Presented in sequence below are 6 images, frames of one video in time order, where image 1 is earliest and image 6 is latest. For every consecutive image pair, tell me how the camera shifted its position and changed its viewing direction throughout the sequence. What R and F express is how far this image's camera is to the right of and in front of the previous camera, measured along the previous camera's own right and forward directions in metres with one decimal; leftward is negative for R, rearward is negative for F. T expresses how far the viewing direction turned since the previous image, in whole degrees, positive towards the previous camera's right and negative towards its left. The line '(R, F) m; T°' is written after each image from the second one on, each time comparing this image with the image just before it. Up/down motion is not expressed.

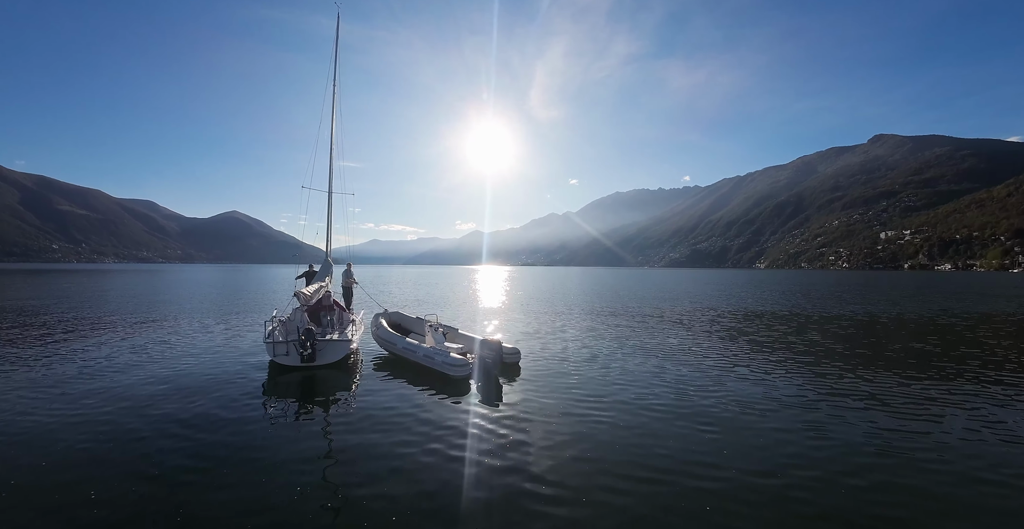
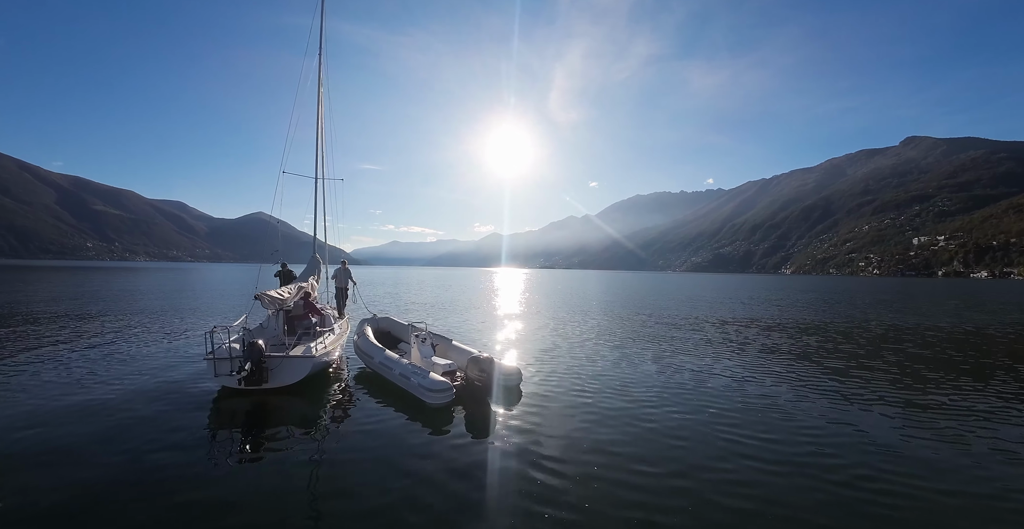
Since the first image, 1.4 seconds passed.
(+0.4, +2.5) m; -3°
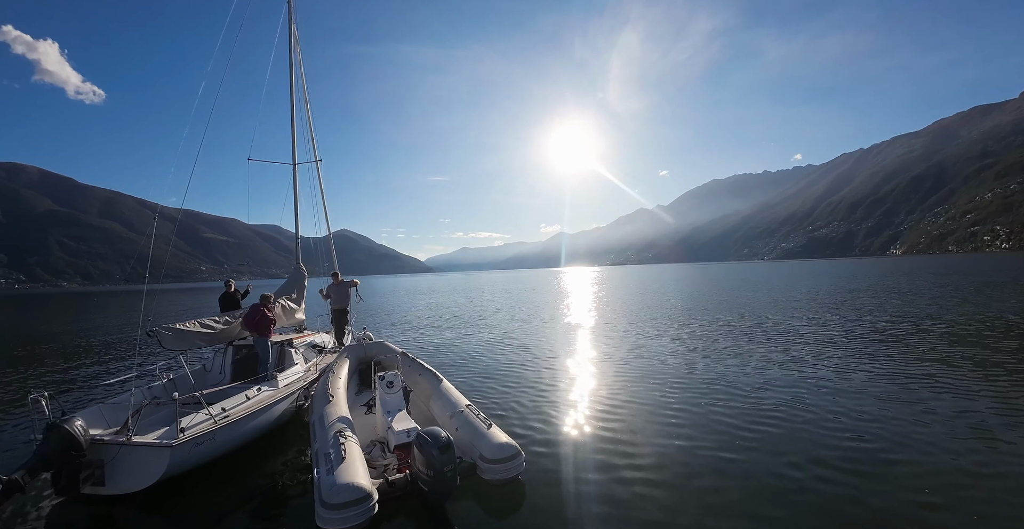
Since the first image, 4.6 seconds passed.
(+1.3, +4.6) m; -10°
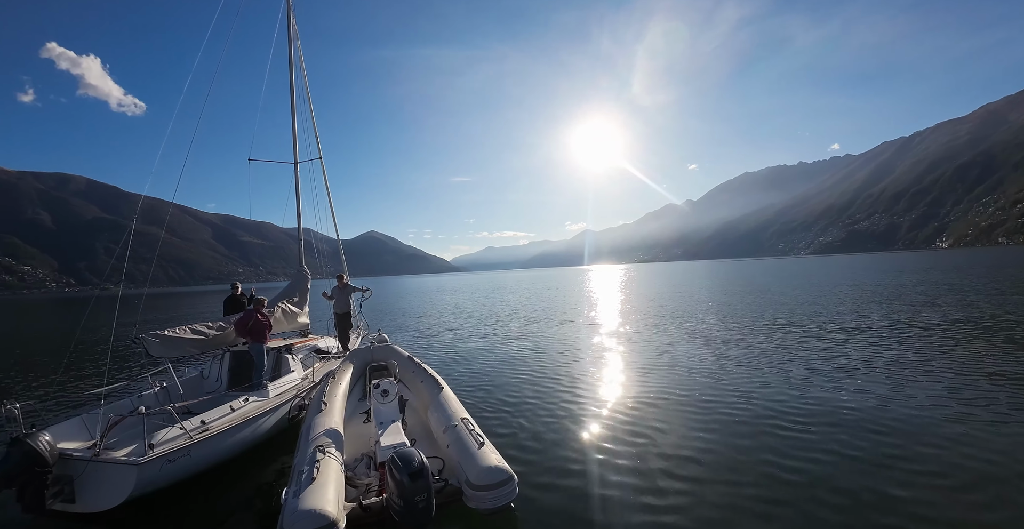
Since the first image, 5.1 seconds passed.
(+0.4, +0.7) m; -4°
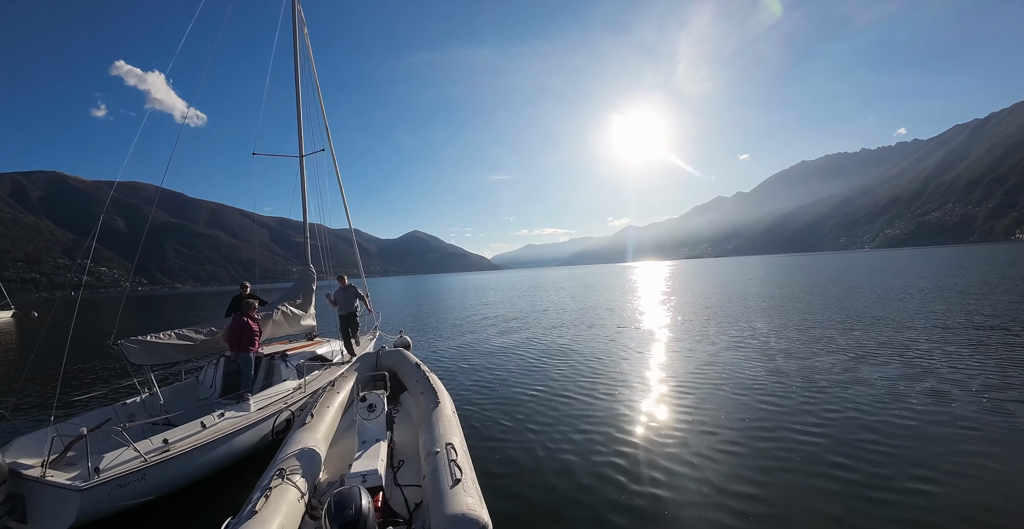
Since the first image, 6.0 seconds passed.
(+0.6, +0.9) m; -6°
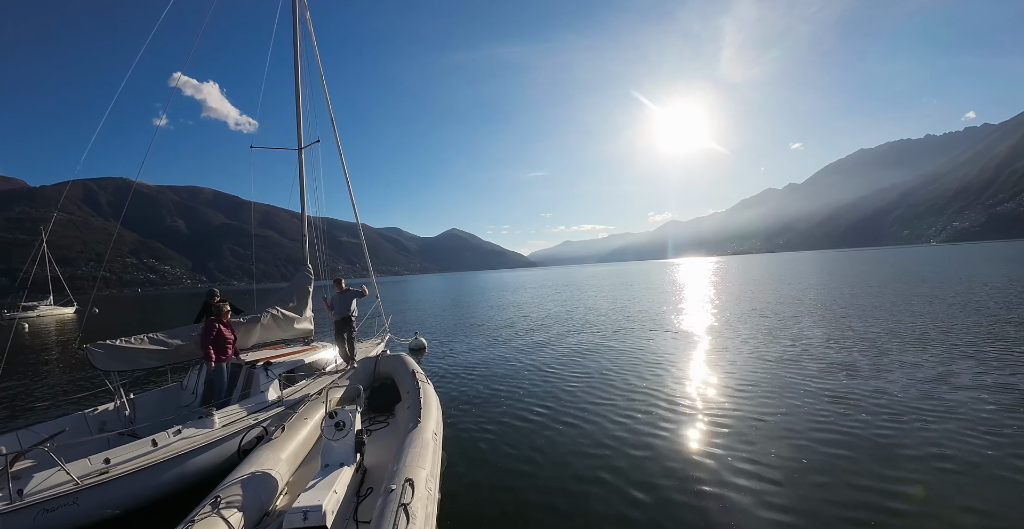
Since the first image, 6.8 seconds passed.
(+0.3, +0.5) m; -5°
